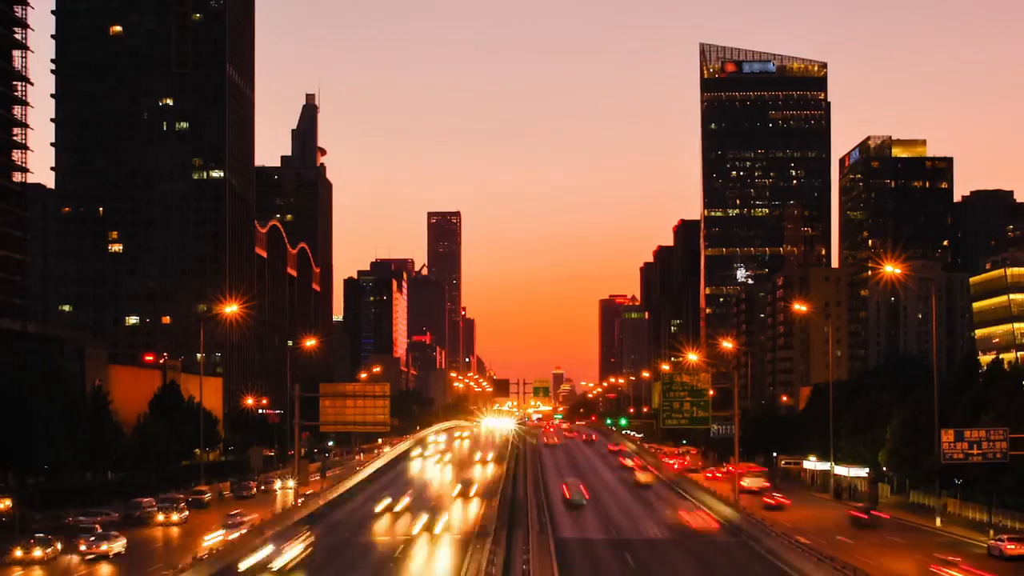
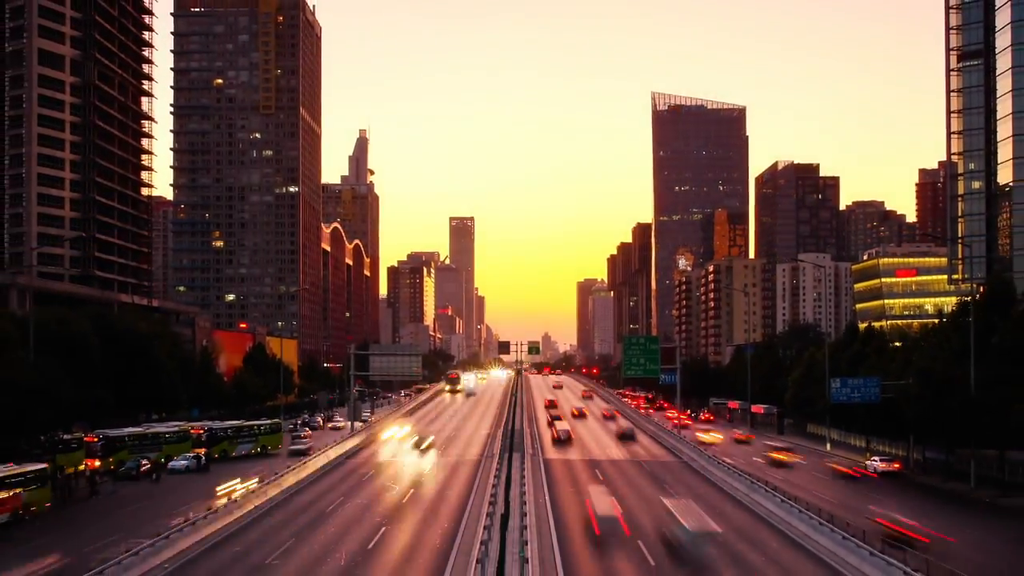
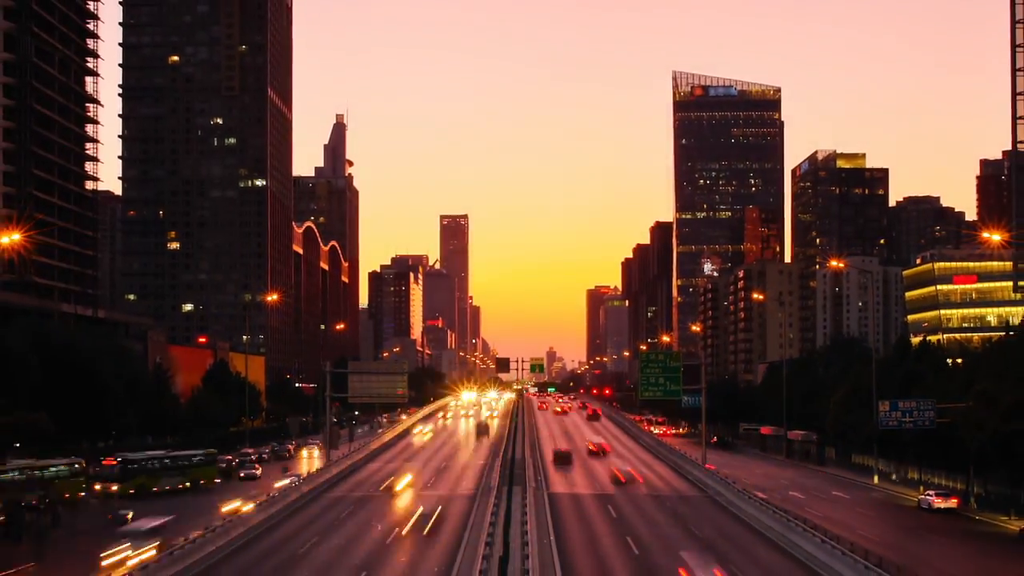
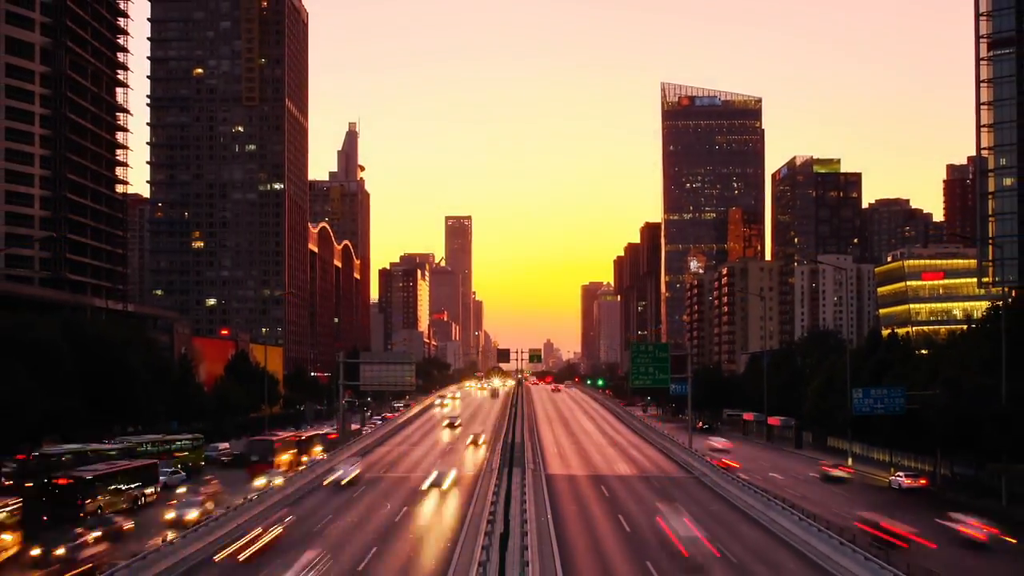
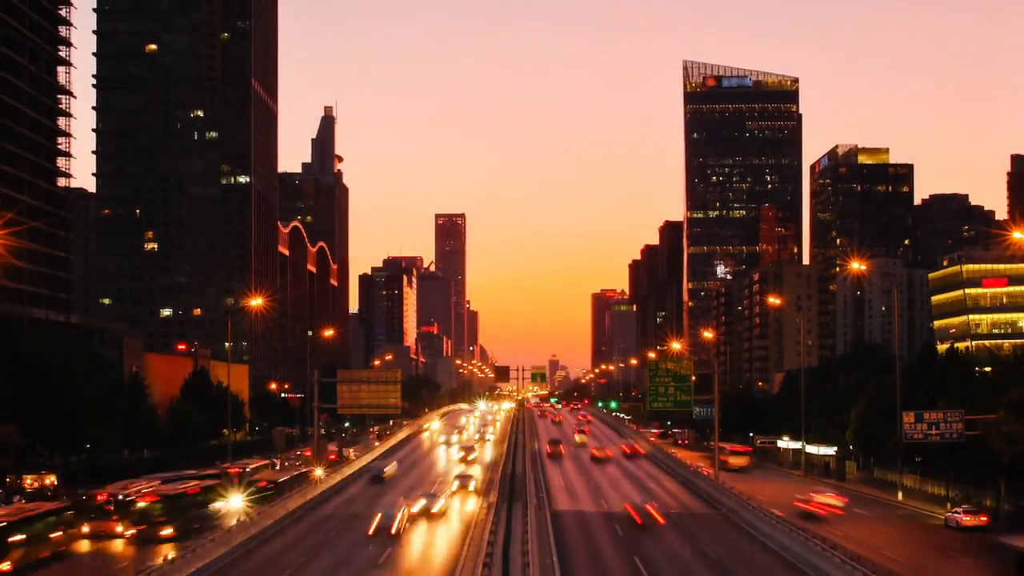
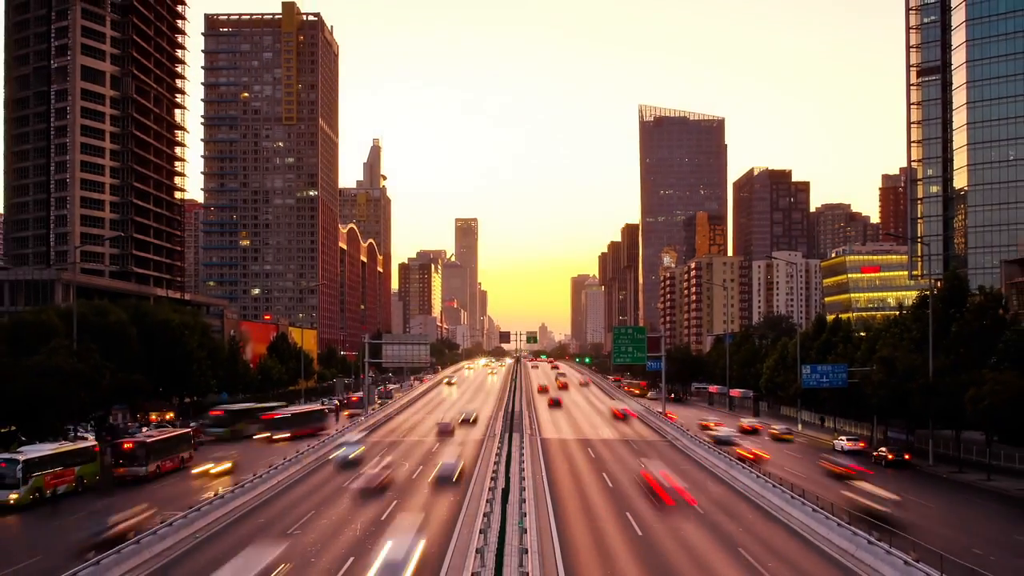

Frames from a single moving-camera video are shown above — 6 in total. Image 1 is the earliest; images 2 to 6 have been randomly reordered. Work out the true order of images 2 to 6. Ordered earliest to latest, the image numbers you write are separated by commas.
5, 3, 4, 2, 6
